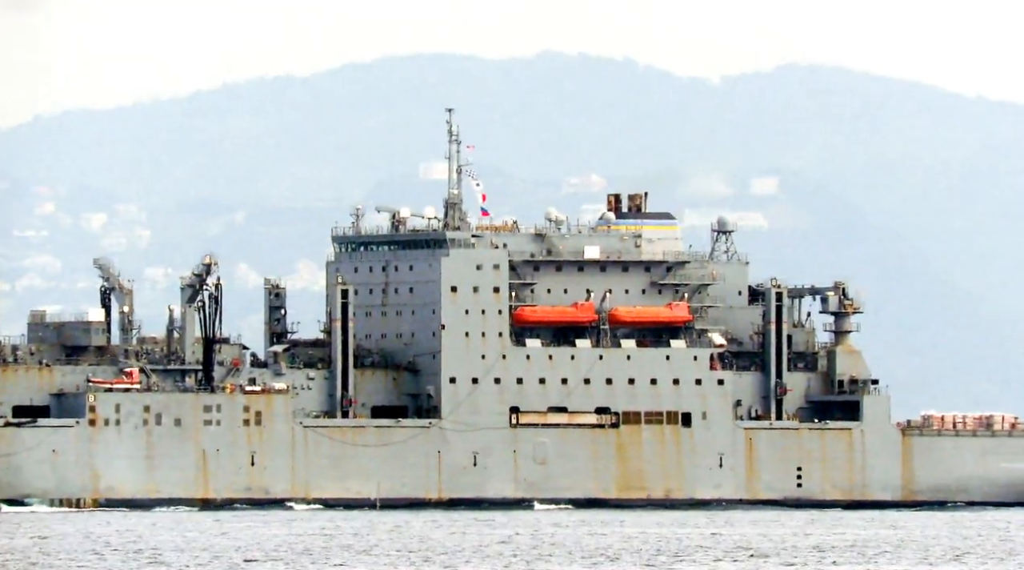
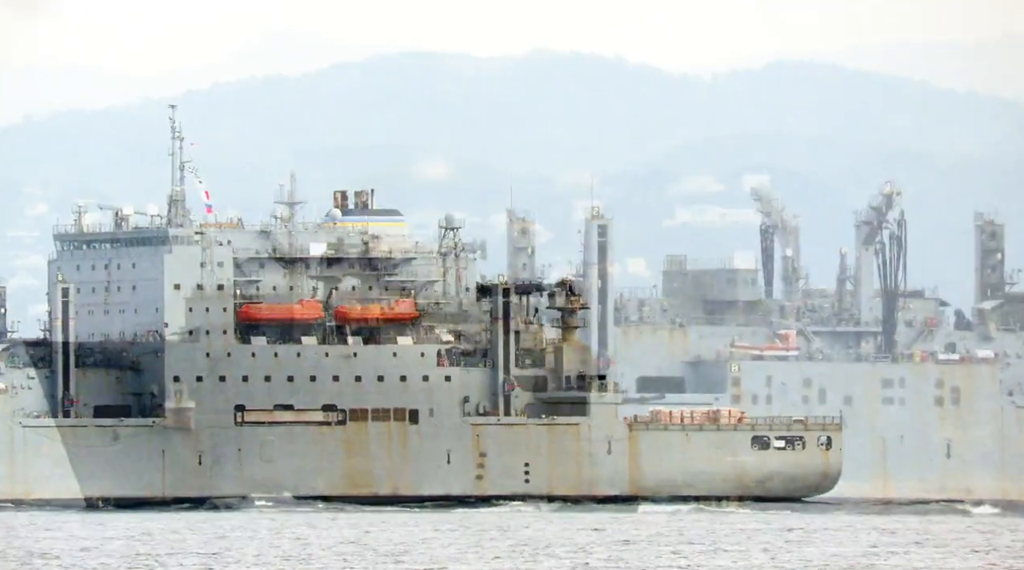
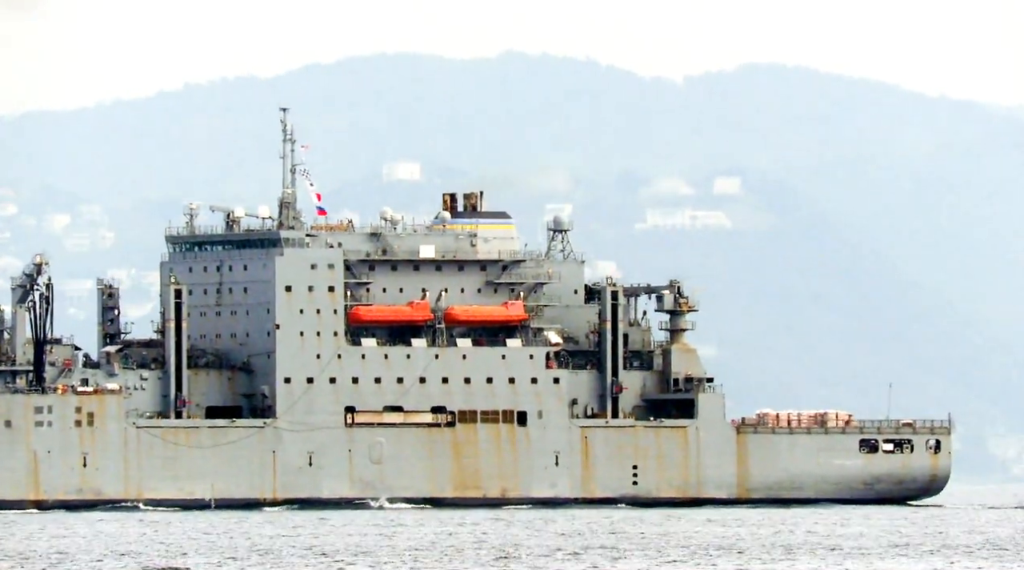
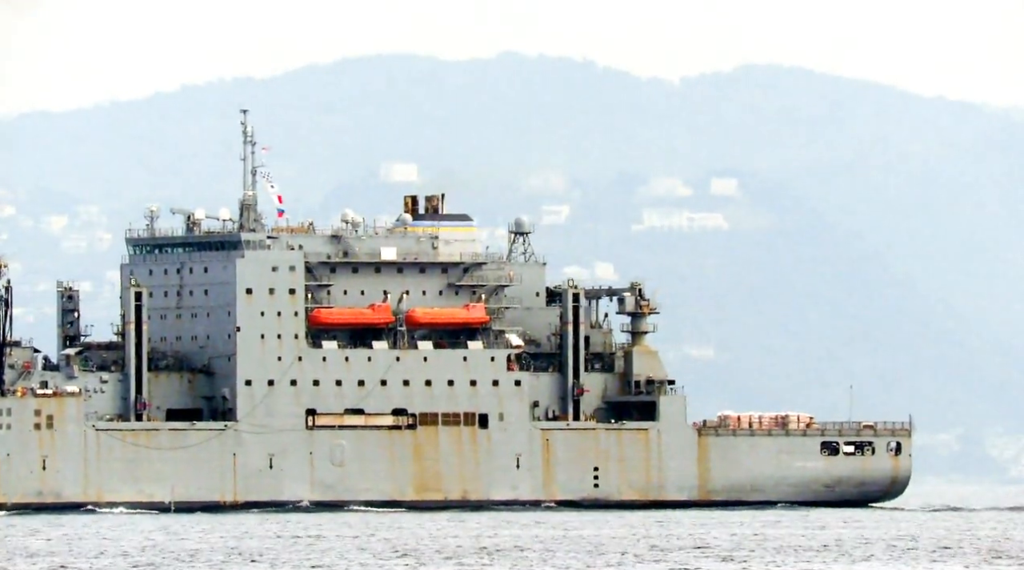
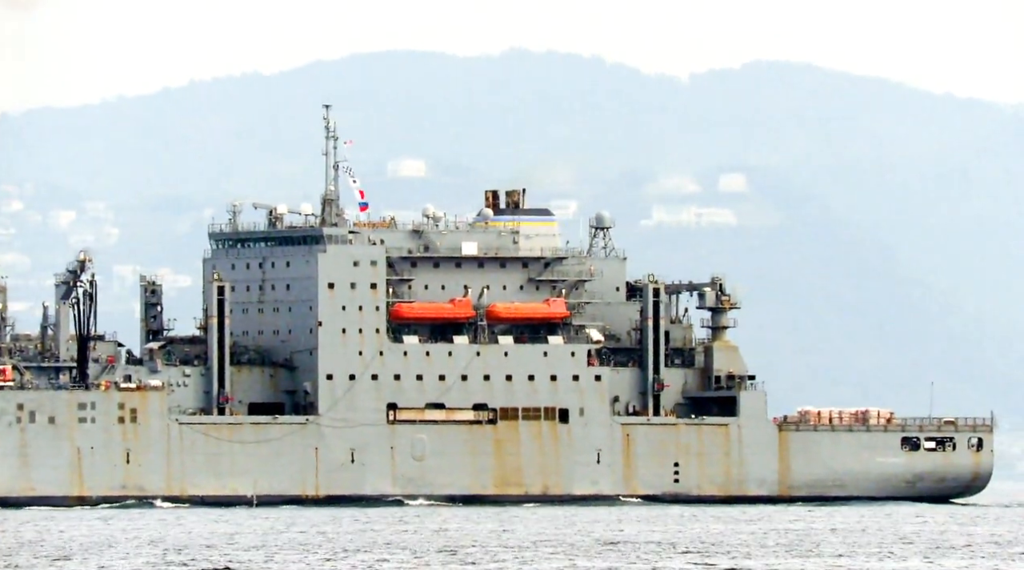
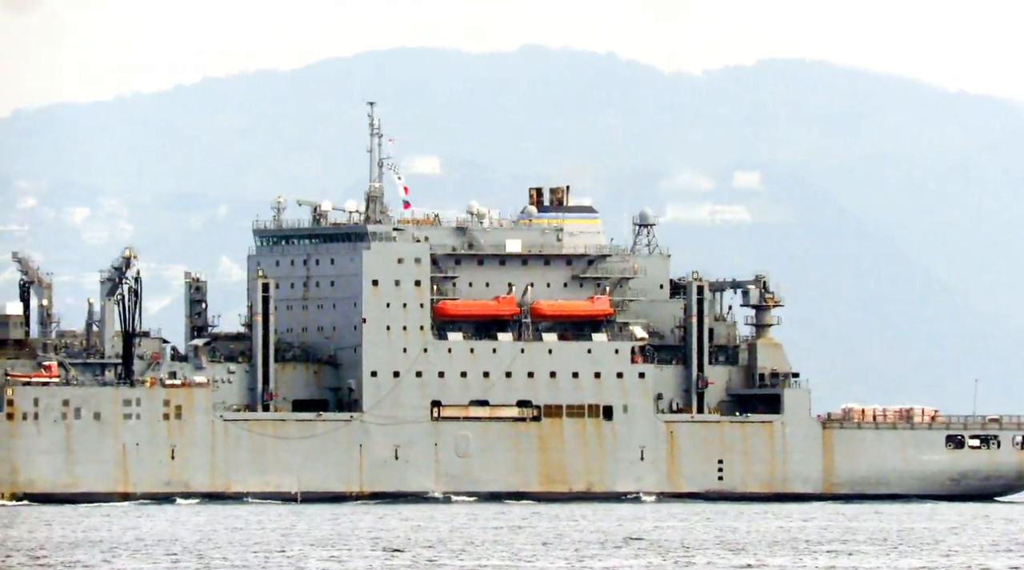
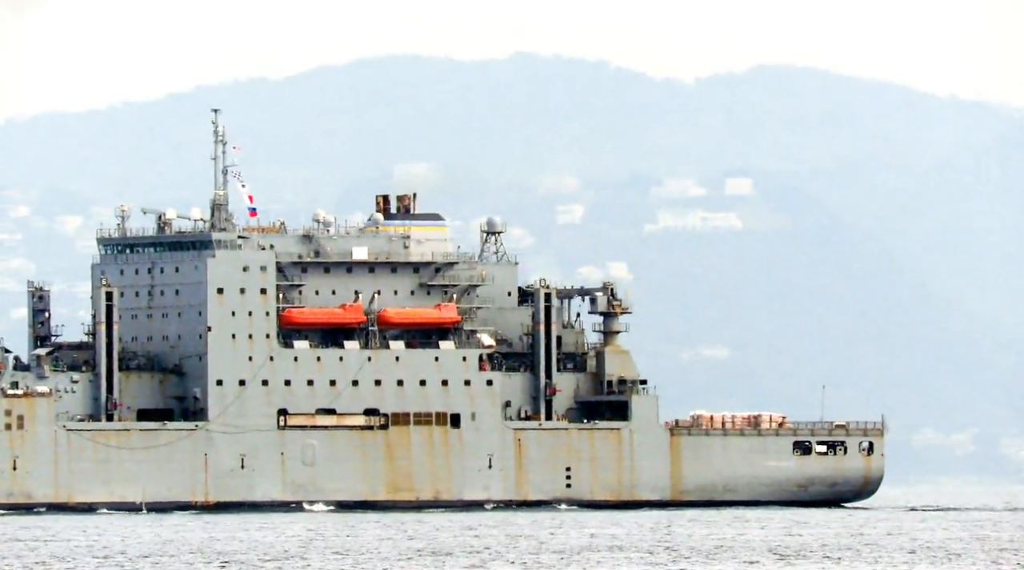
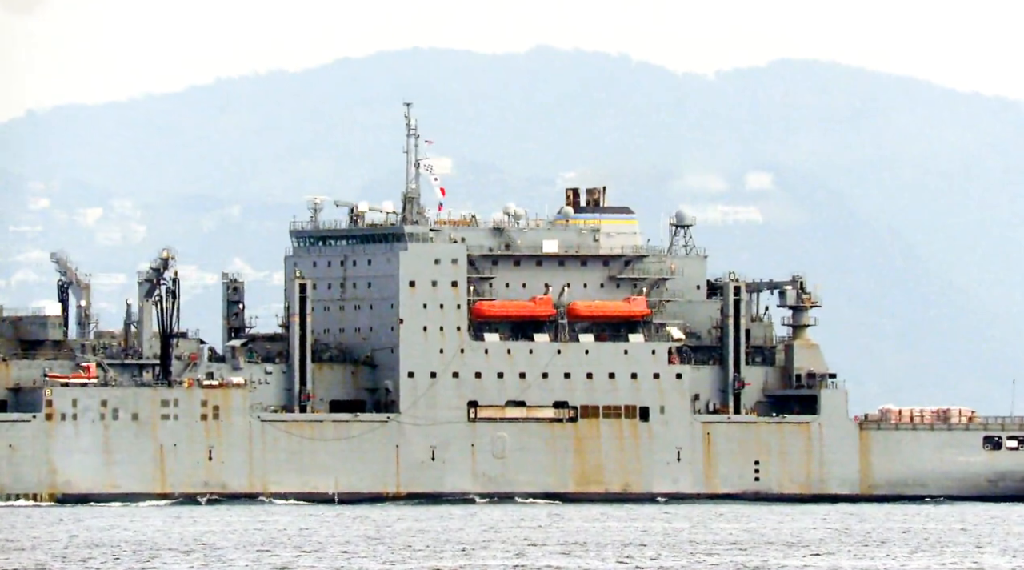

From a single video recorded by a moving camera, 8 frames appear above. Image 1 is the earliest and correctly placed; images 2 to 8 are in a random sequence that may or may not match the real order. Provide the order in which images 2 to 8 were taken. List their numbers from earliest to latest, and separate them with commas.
8, 6, 5, 3, 4, 7, 2
